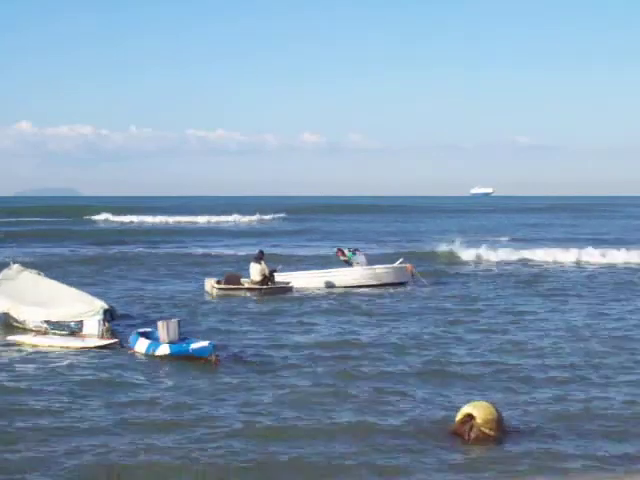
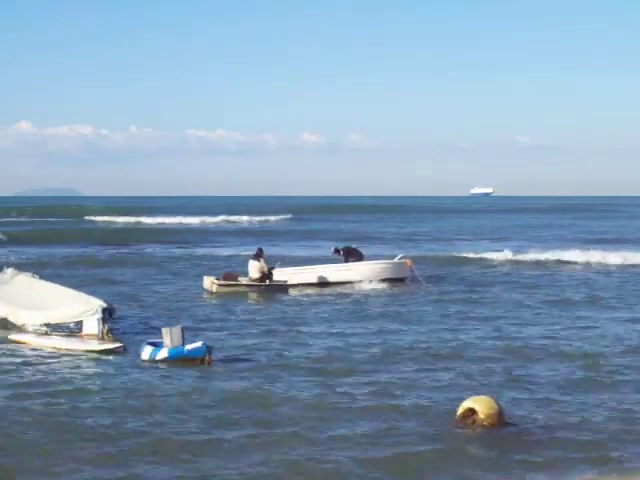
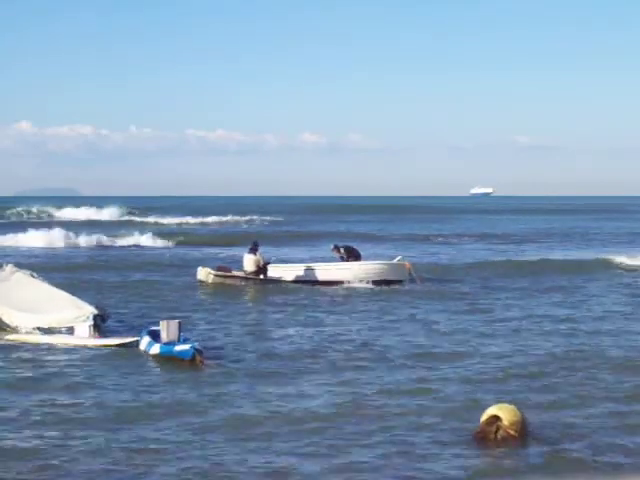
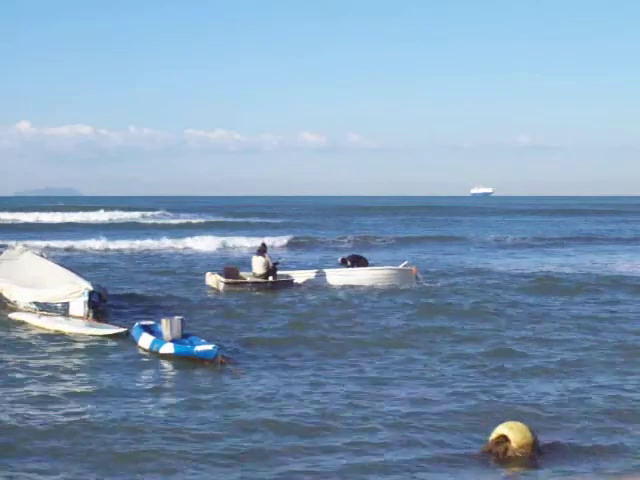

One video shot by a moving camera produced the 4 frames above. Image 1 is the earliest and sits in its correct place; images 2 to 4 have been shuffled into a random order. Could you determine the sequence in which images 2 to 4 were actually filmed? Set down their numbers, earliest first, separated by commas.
2, 3, 4
